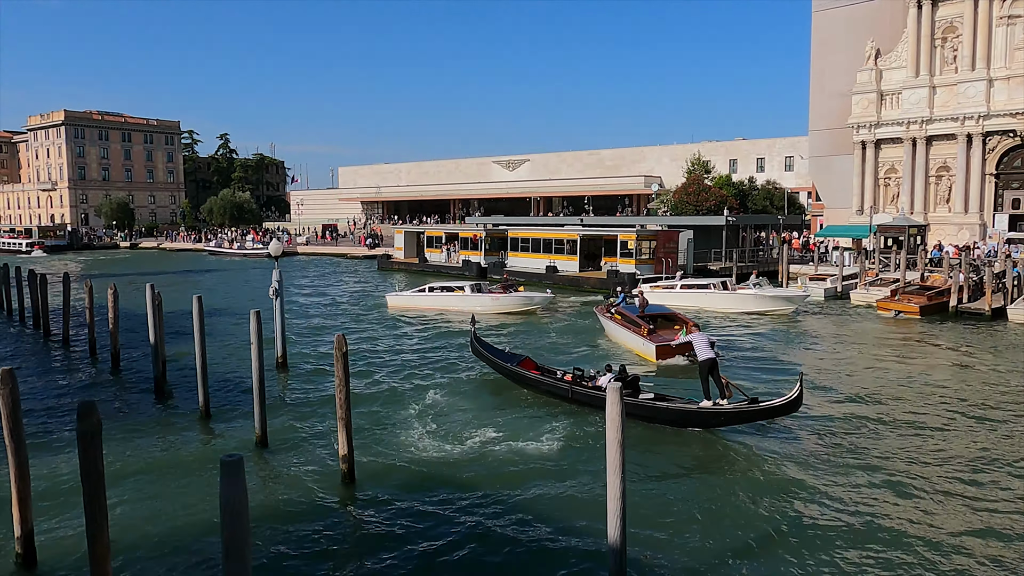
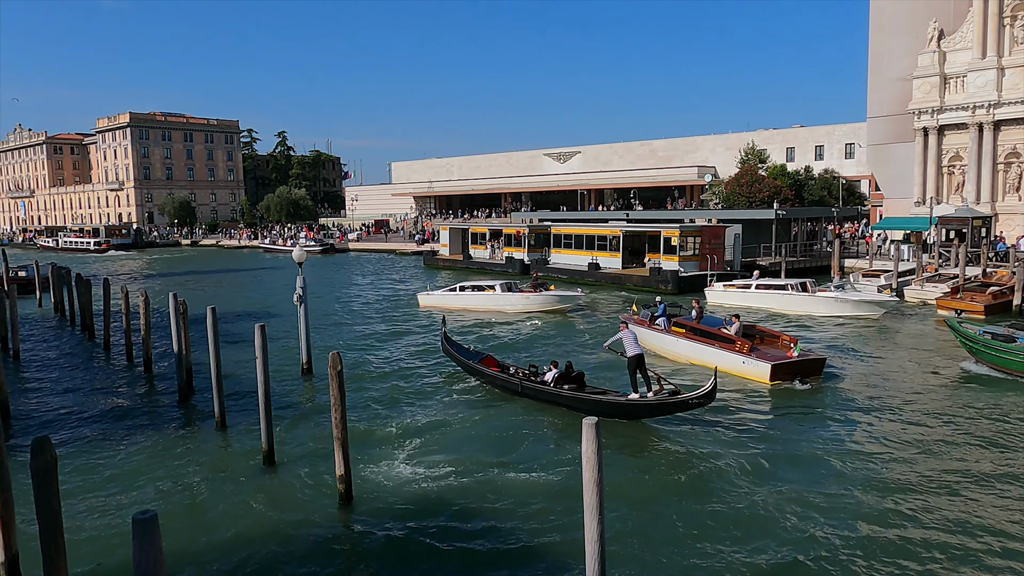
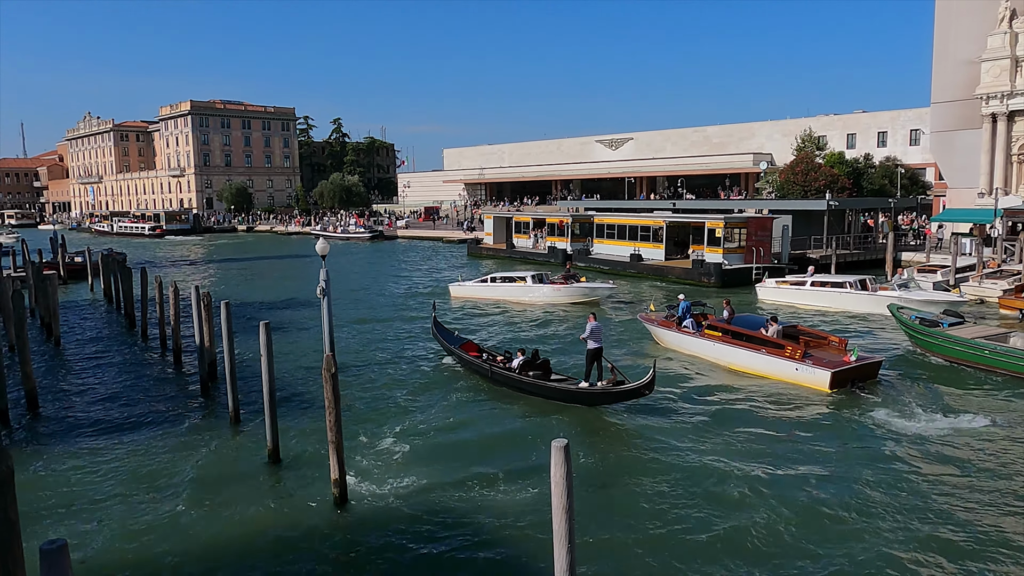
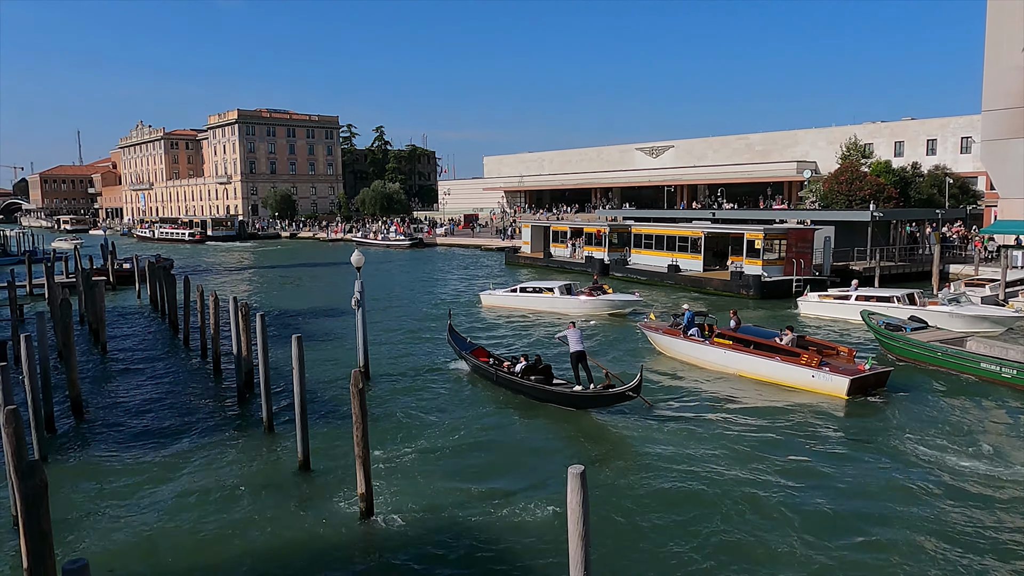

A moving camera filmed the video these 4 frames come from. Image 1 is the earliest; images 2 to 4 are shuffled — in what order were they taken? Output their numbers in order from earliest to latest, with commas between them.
2, 3, 4
